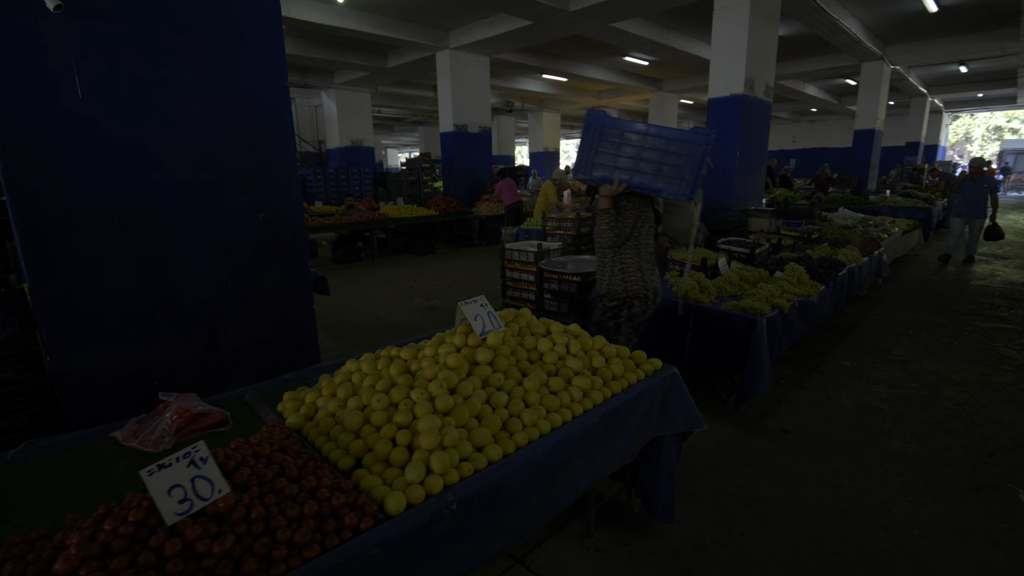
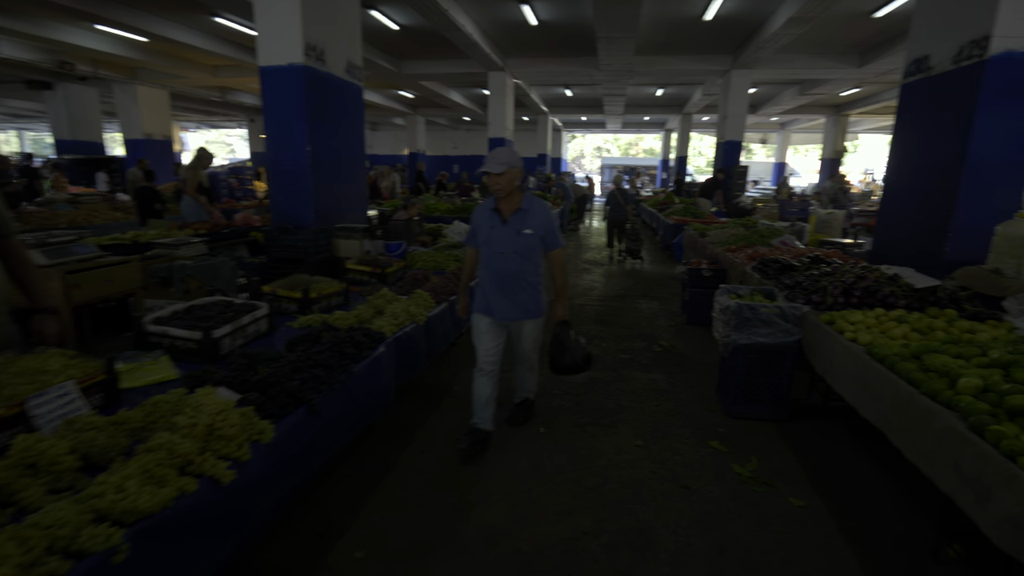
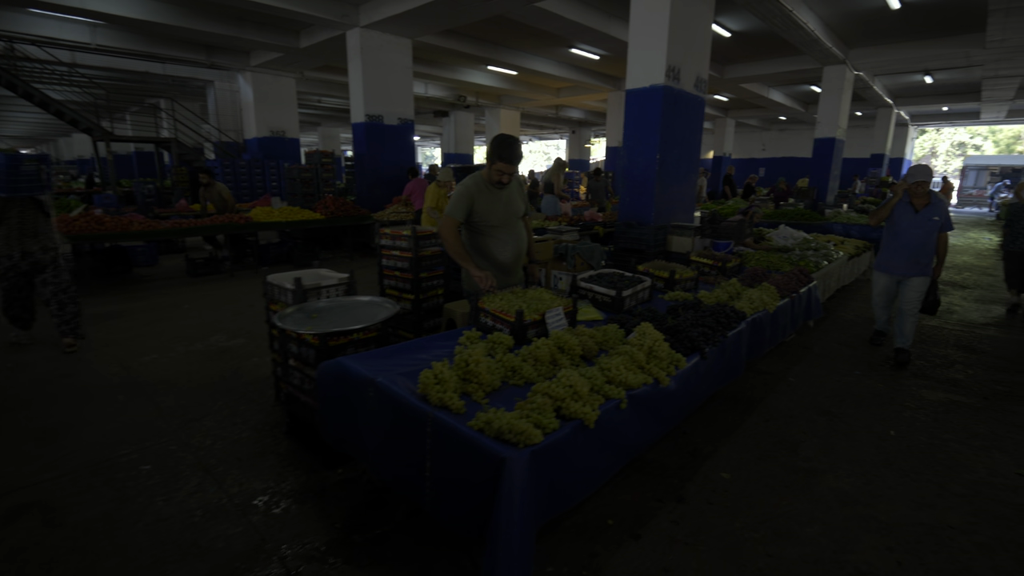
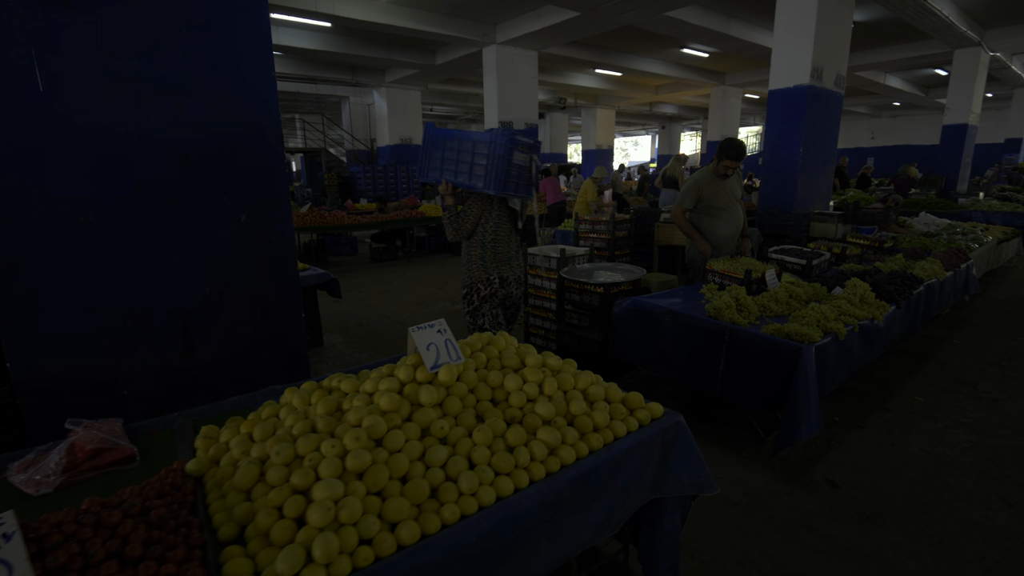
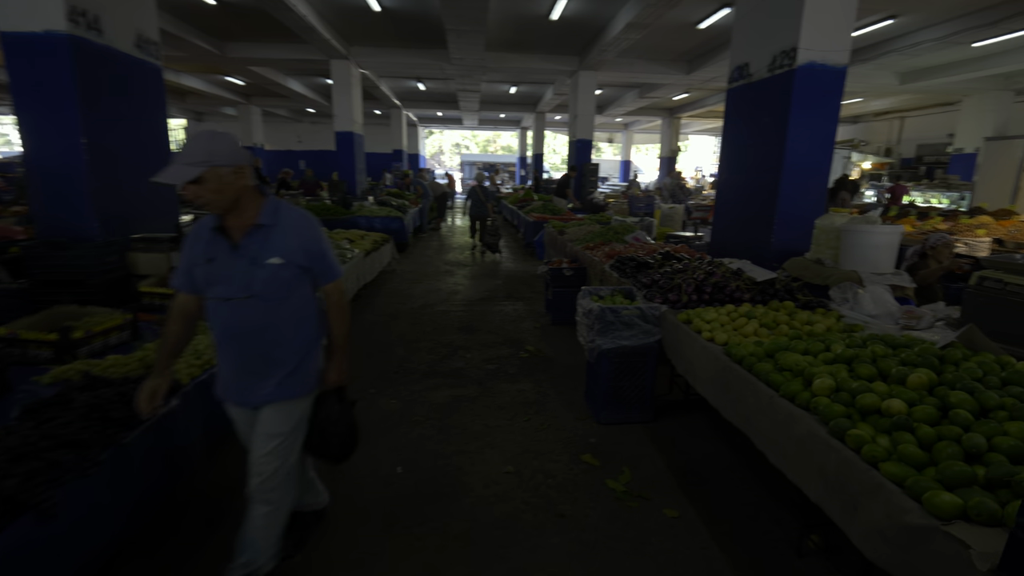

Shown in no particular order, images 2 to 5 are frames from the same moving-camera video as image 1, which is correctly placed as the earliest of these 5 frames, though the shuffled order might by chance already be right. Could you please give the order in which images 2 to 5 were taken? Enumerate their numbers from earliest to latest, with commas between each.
4, 3, 2, 5
